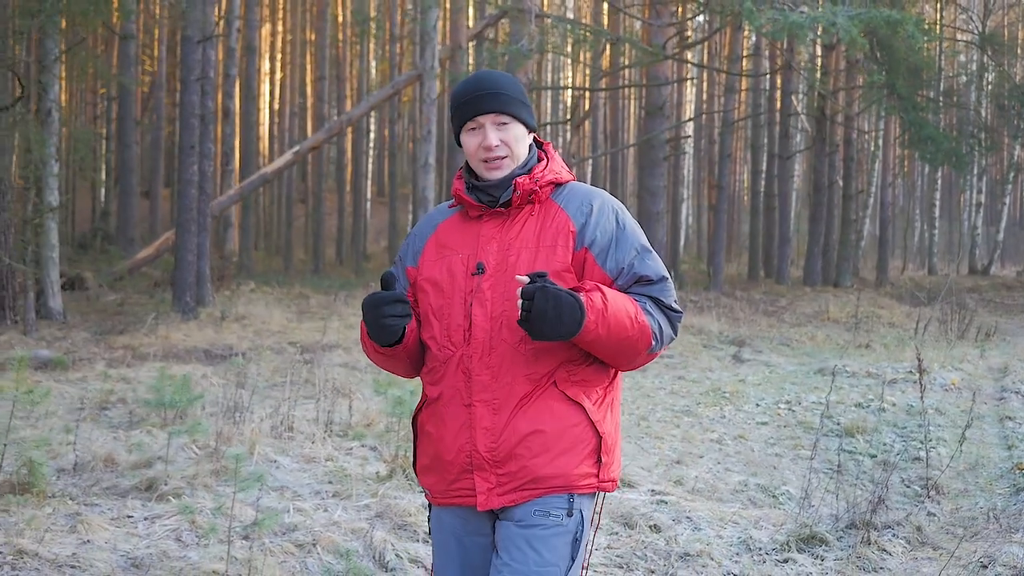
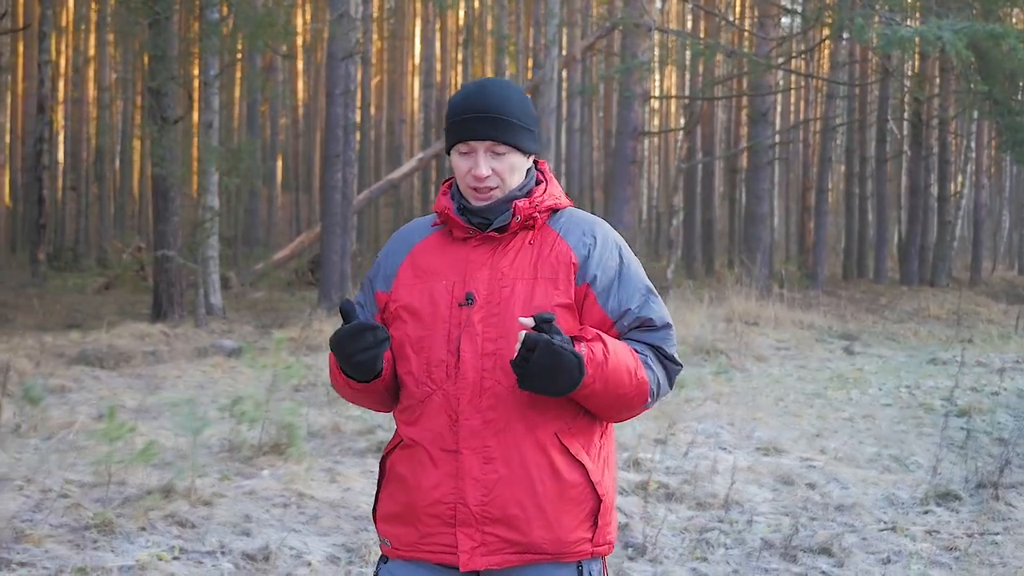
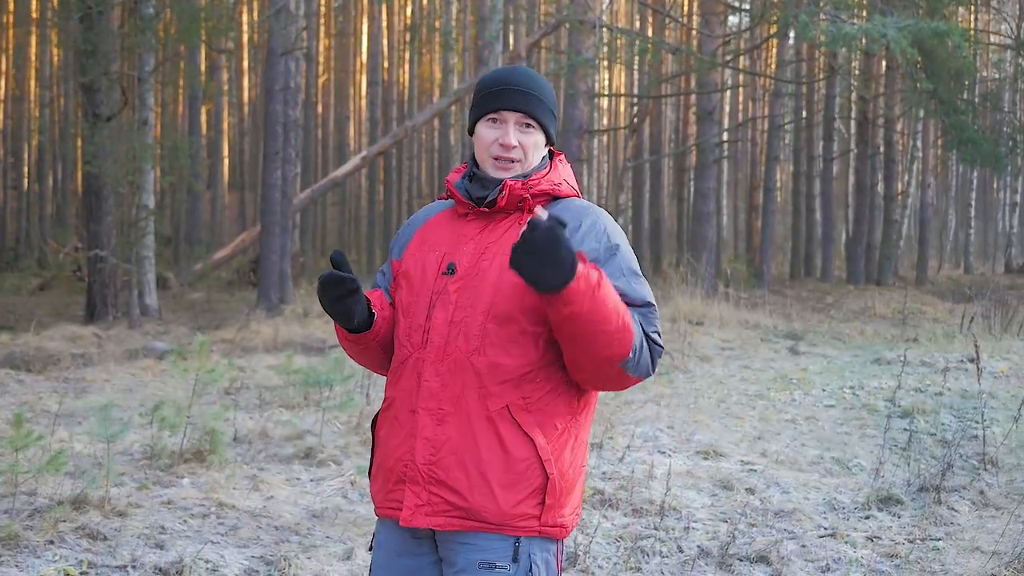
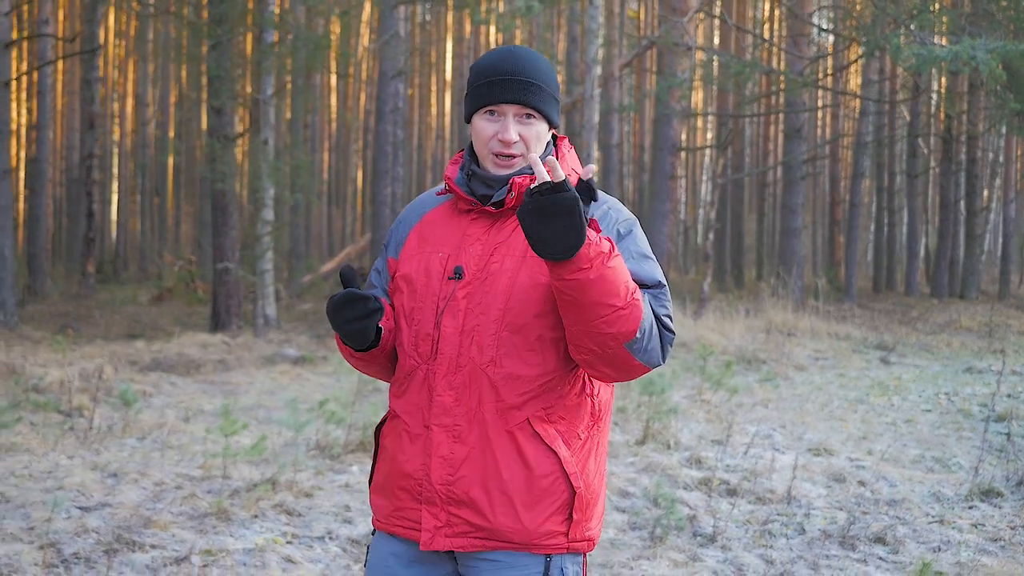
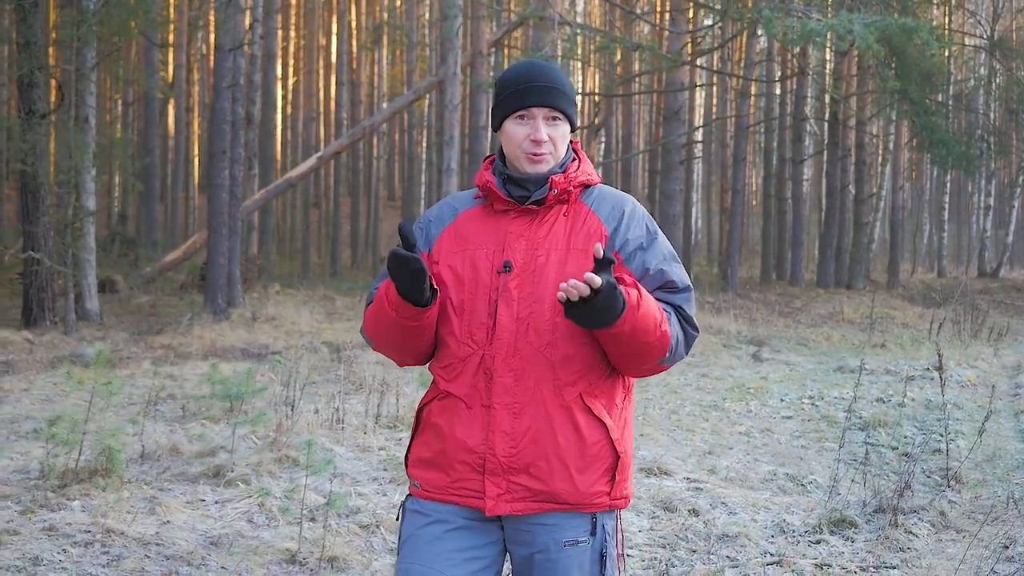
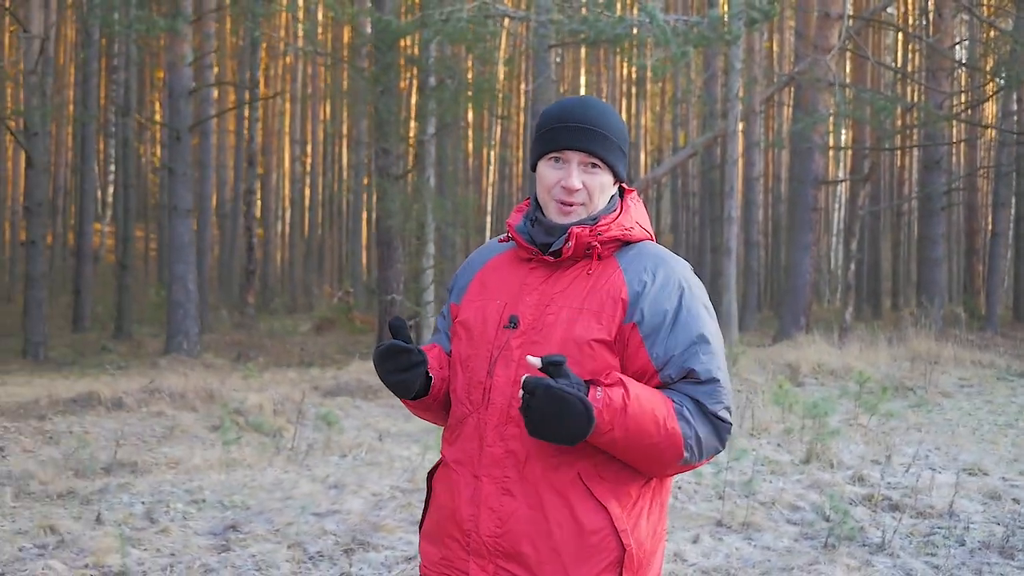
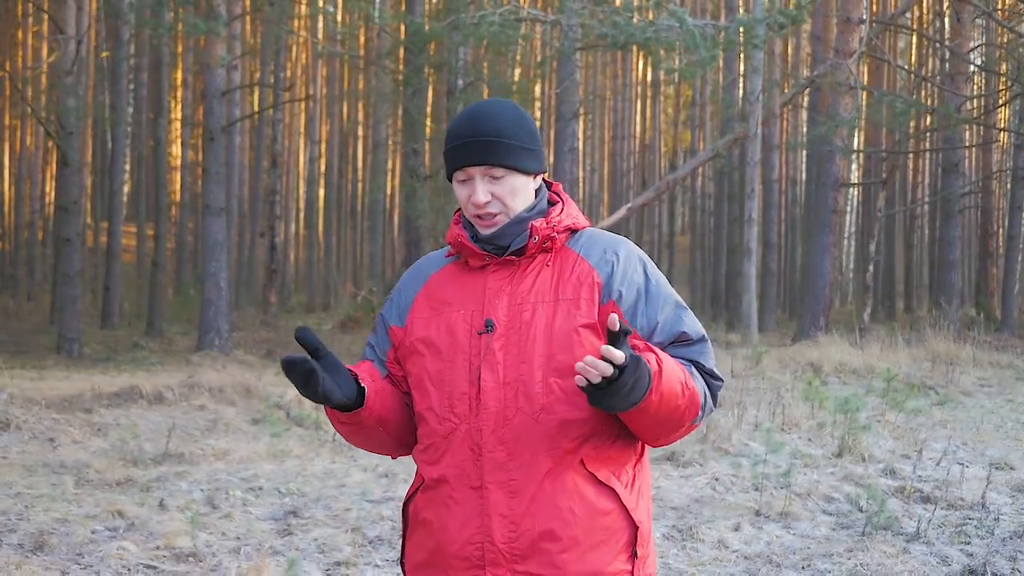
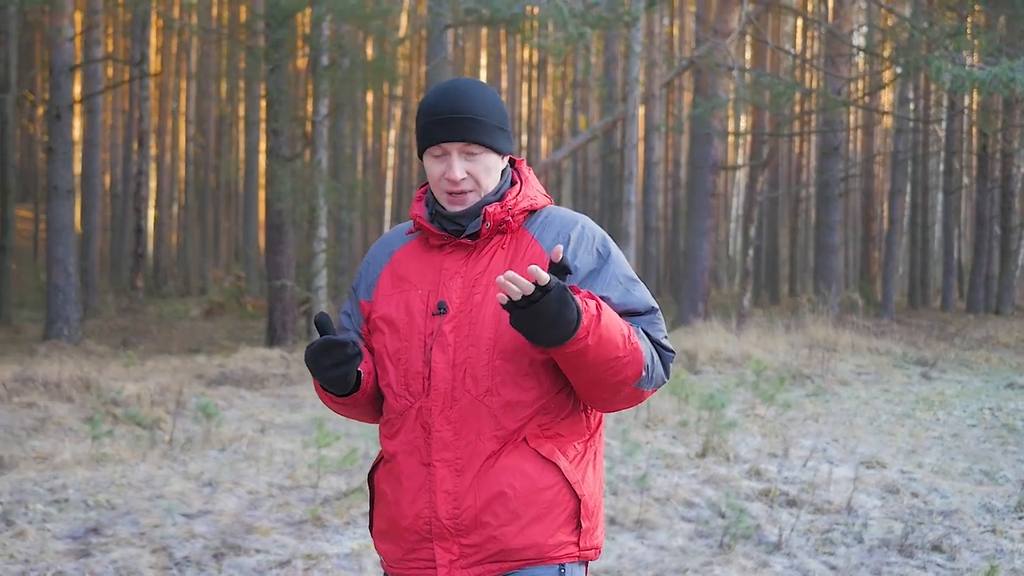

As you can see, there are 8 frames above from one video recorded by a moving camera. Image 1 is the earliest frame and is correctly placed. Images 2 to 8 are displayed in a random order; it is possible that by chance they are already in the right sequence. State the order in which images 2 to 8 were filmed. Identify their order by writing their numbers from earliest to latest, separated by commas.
5, 3, 2, 4, 8, 6, 7
